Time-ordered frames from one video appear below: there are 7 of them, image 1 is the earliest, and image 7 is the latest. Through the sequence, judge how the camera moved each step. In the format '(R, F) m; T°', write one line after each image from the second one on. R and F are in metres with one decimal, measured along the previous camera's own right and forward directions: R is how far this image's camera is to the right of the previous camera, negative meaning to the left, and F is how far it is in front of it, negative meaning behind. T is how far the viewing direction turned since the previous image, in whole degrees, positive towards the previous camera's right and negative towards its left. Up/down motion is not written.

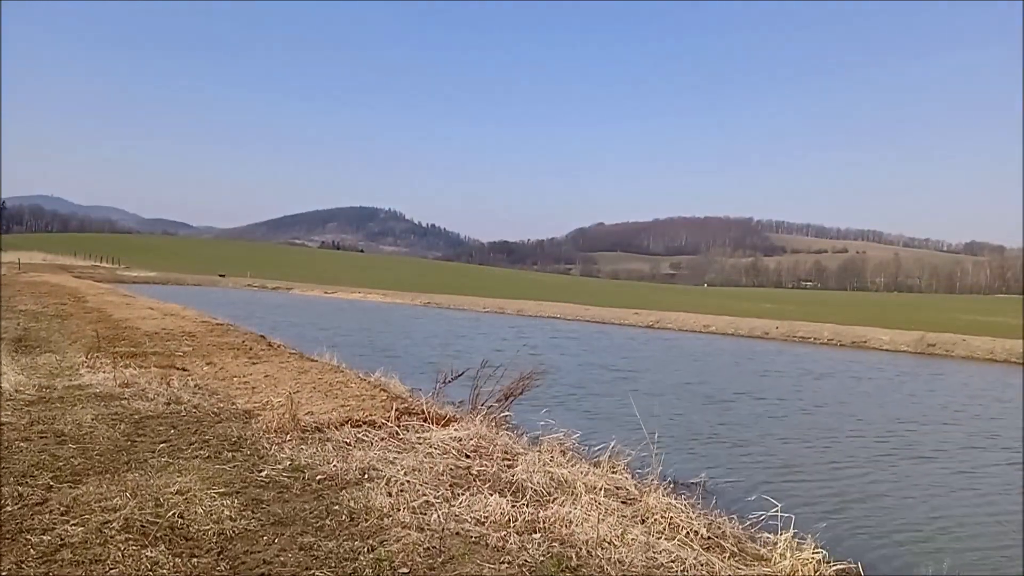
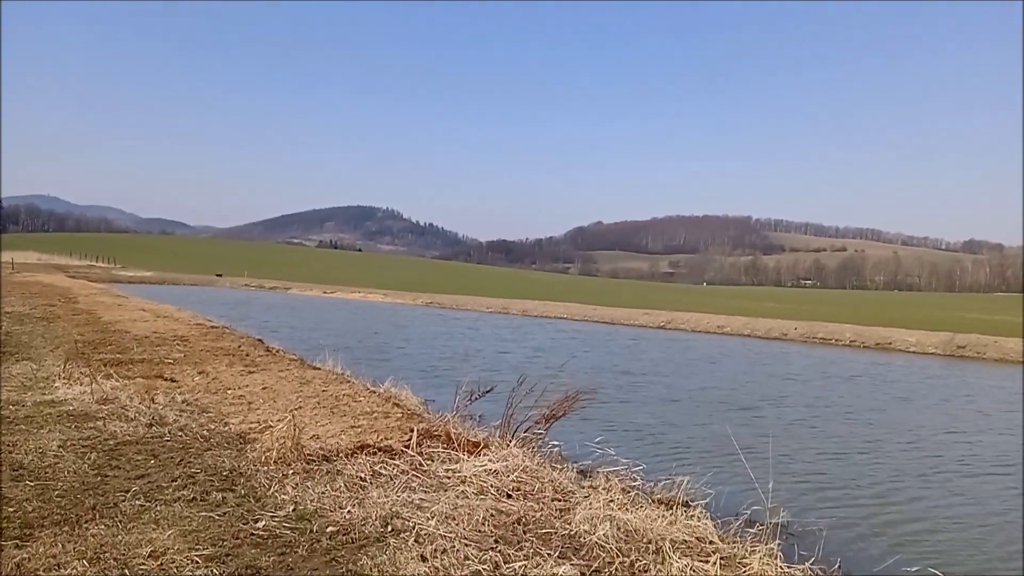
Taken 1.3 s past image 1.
(-0.4, +1.1) m; 0°
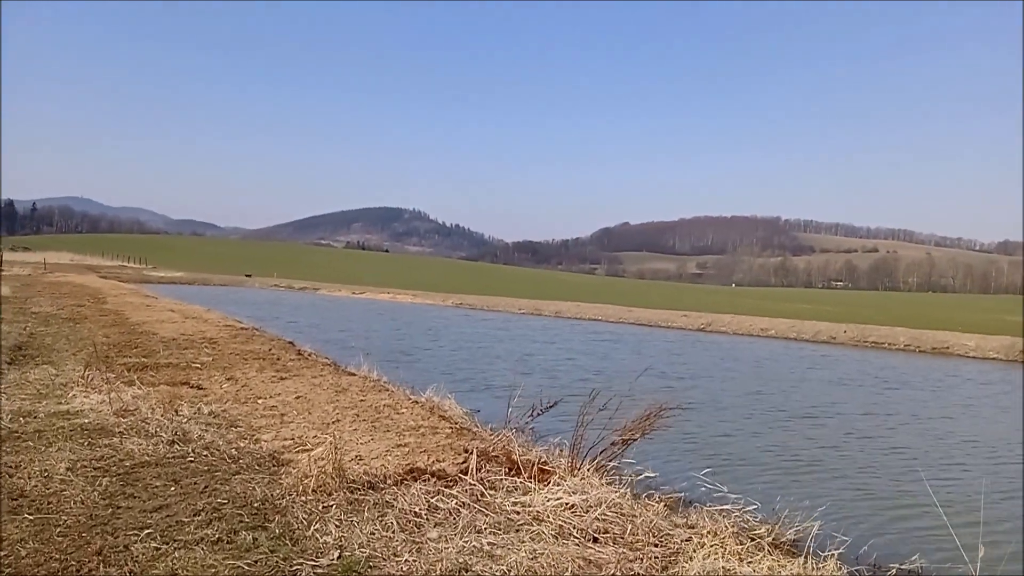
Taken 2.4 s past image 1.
(-0.4, +0.9) m; -2°
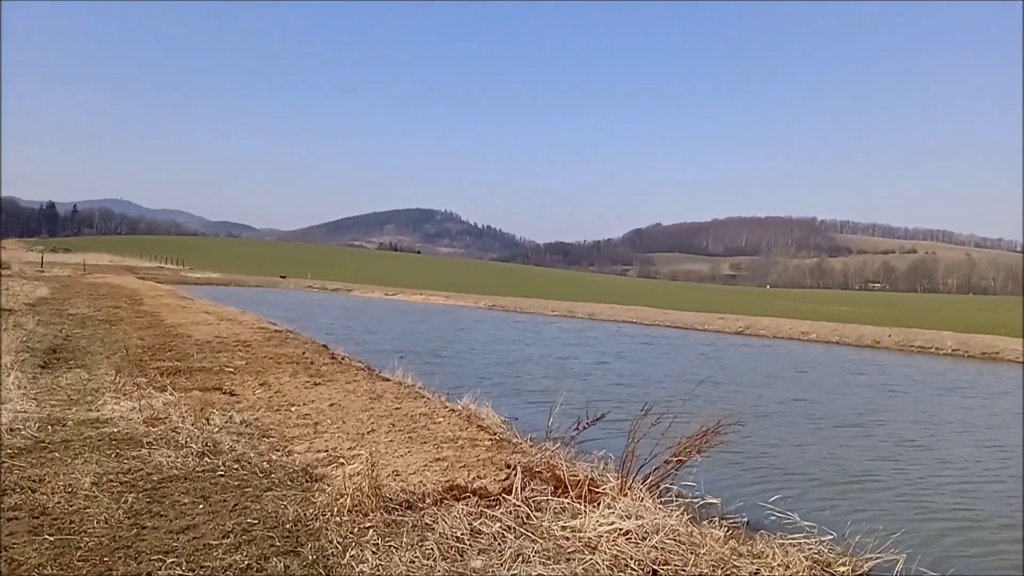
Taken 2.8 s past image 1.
(-0.1, +0.4) m; -2°
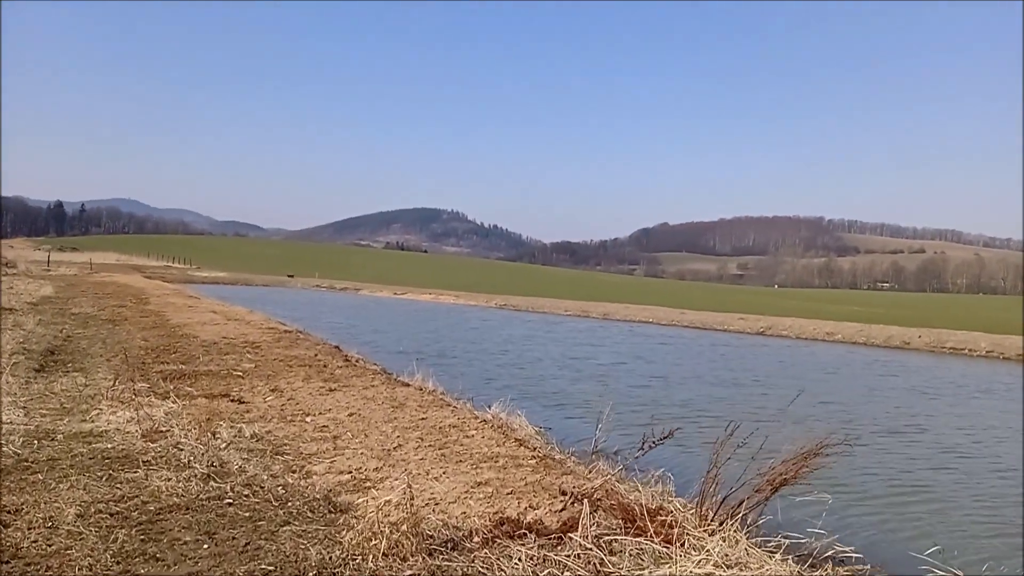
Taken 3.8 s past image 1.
(-0.3, +0.8) m; 0°
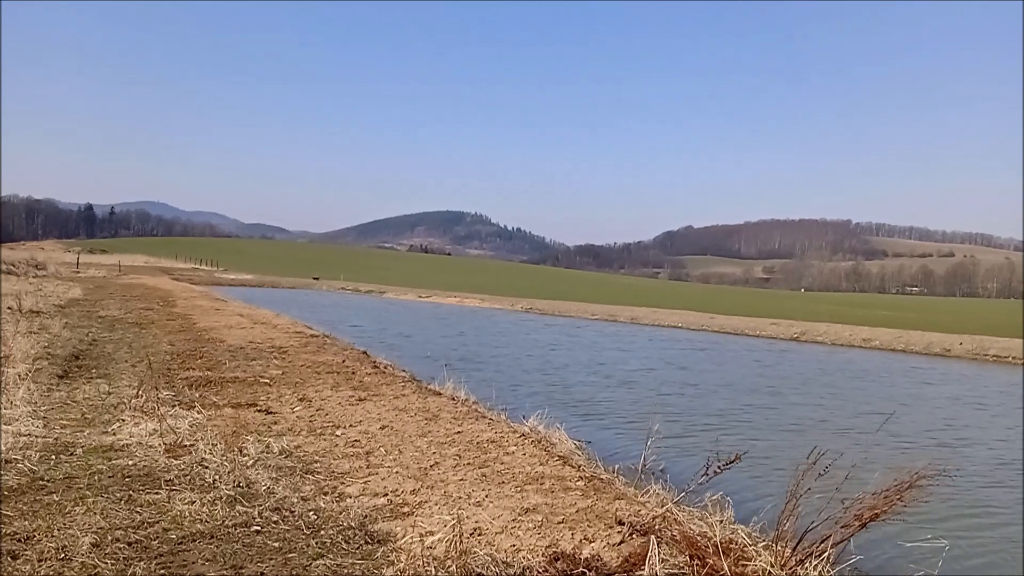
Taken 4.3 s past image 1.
(-0.2, +0.4) m; -2°
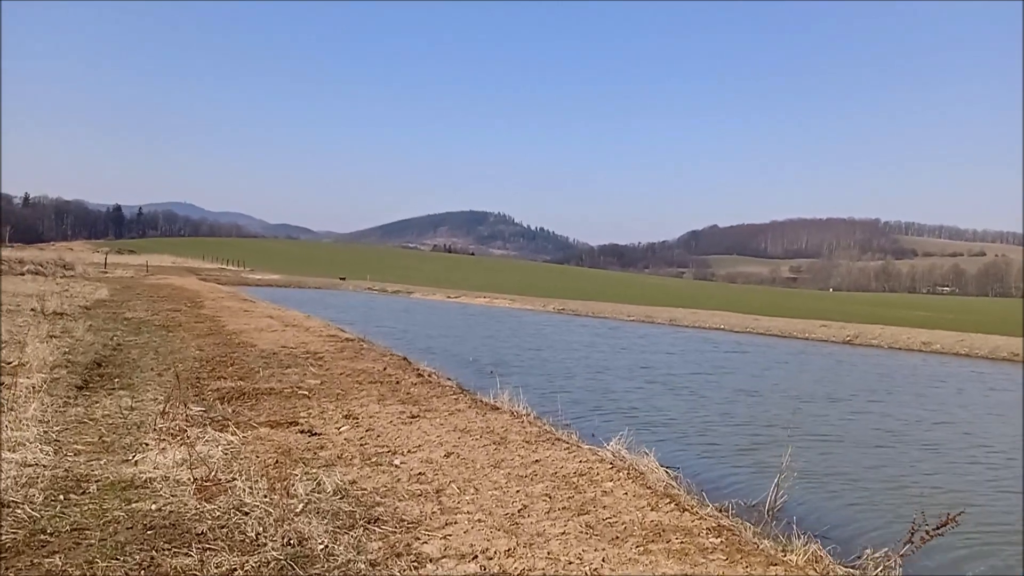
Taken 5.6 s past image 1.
(-0.5, +1.1) m; -2°
